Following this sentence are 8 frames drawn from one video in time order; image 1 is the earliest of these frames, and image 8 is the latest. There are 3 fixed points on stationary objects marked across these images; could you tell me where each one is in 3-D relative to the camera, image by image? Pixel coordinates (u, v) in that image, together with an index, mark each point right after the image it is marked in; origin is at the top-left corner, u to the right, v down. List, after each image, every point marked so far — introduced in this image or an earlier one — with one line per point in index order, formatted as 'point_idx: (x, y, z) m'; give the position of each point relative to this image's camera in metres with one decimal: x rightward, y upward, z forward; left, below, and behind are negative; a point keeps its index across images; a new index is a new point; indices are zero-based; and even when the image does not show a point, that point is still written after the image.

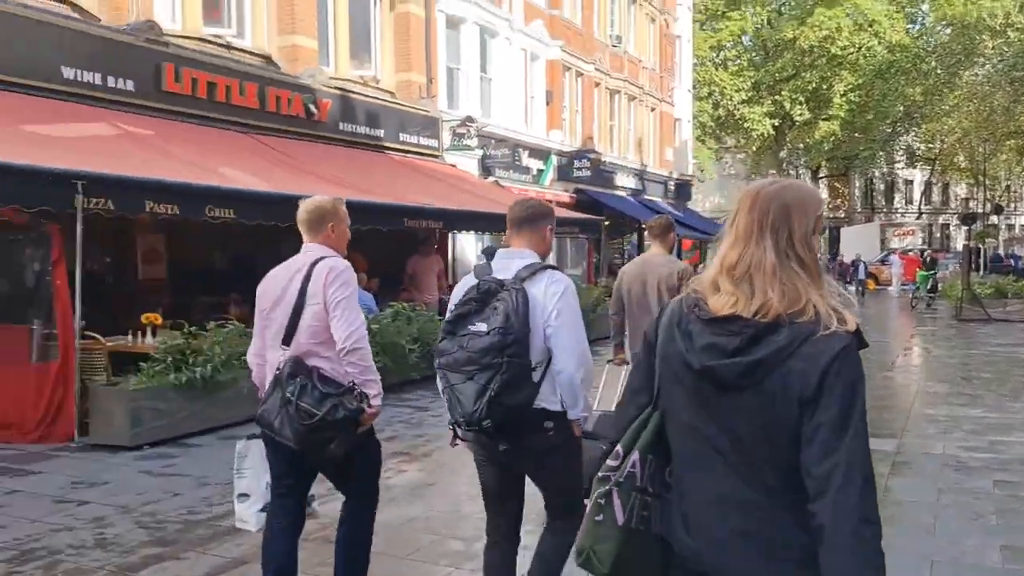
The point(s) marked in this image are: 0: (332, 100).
0: (-3.3, +3.5, +15.6) m
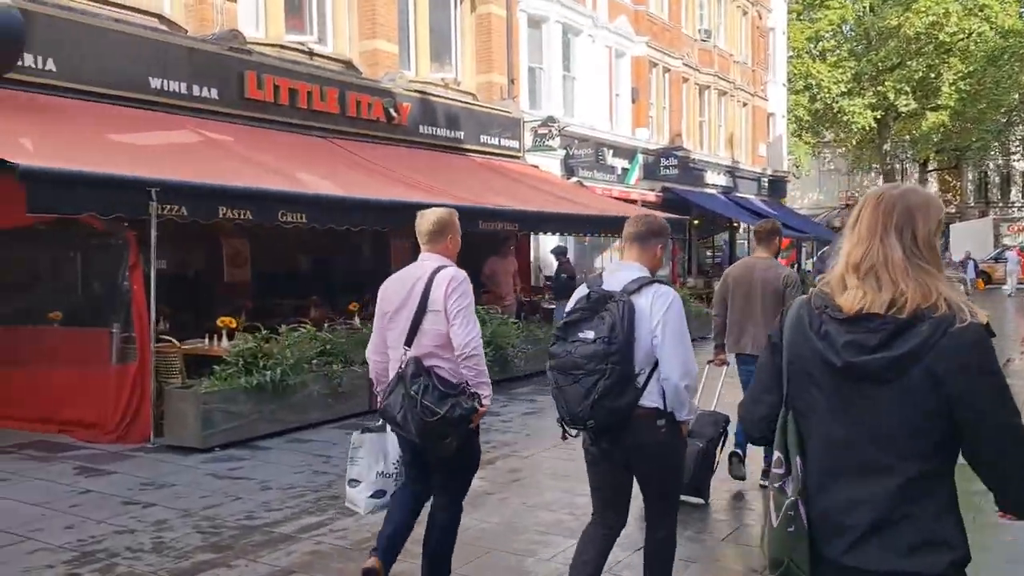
0: (-1.9, +3.4, +15.7) m
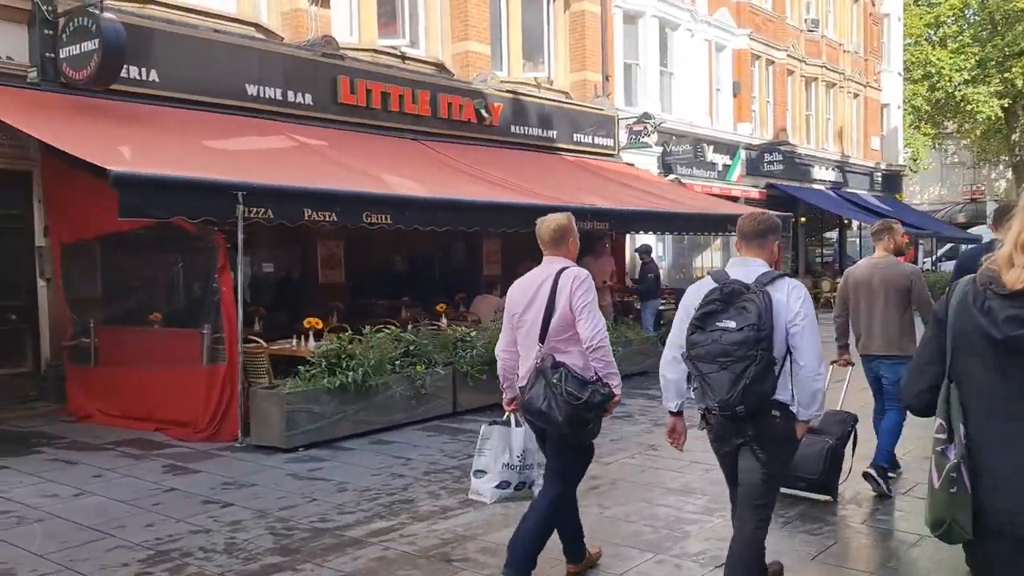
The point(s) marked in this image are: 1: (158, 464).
0: (-0.2, +3.4, +15.6) m
1: (-2.8, -1.4, +6.7) m
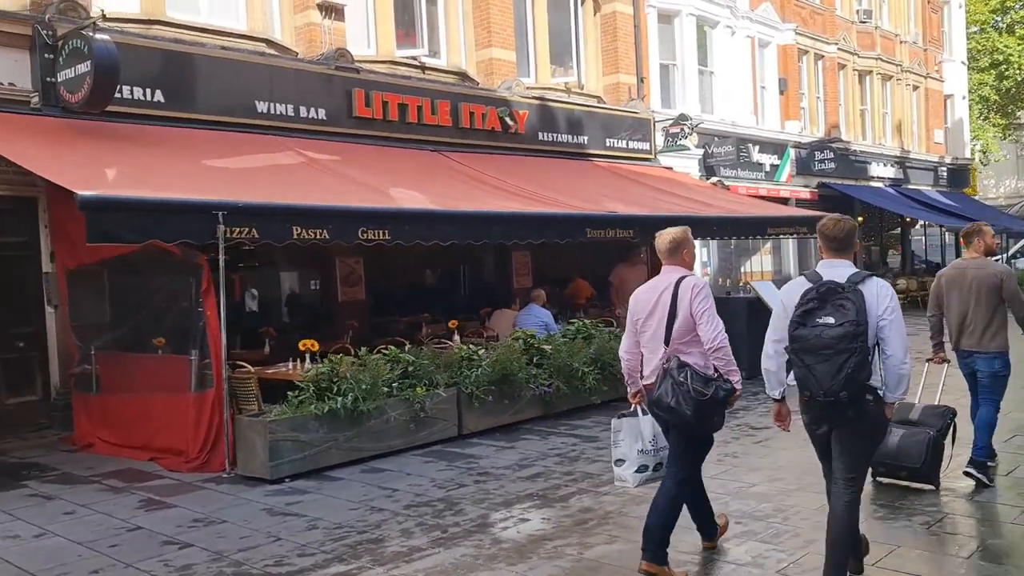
0: (+0.3, +3.2, +15.2) m
1: (-2.8, -1.6, +6.4) m
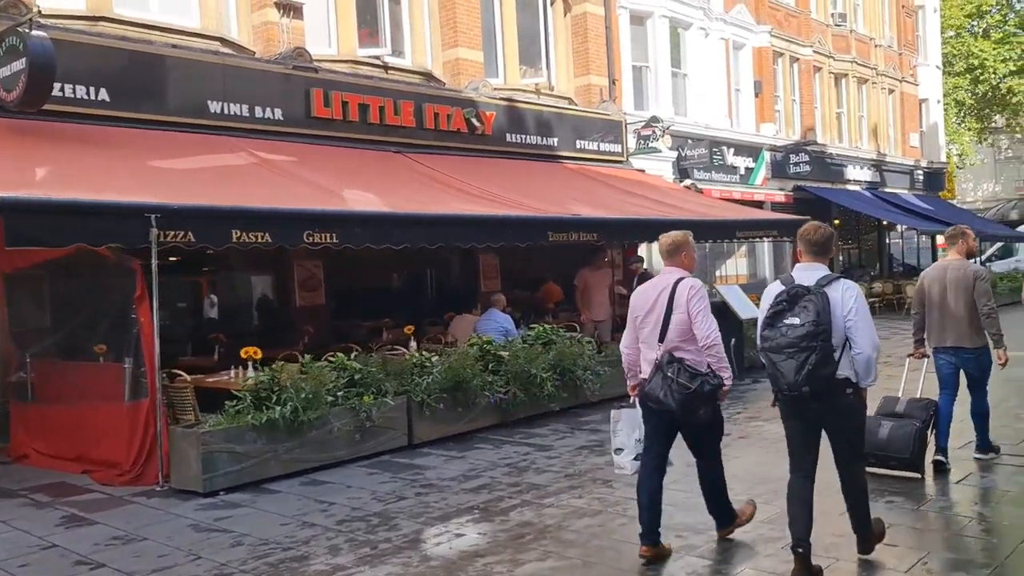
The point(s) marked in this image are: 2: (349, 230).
0: (-0.3, +3.1, +15.0) m
1: (-3.3, -1.6, +6.1) m
2: (-1.6, +0.6, +8.3) m
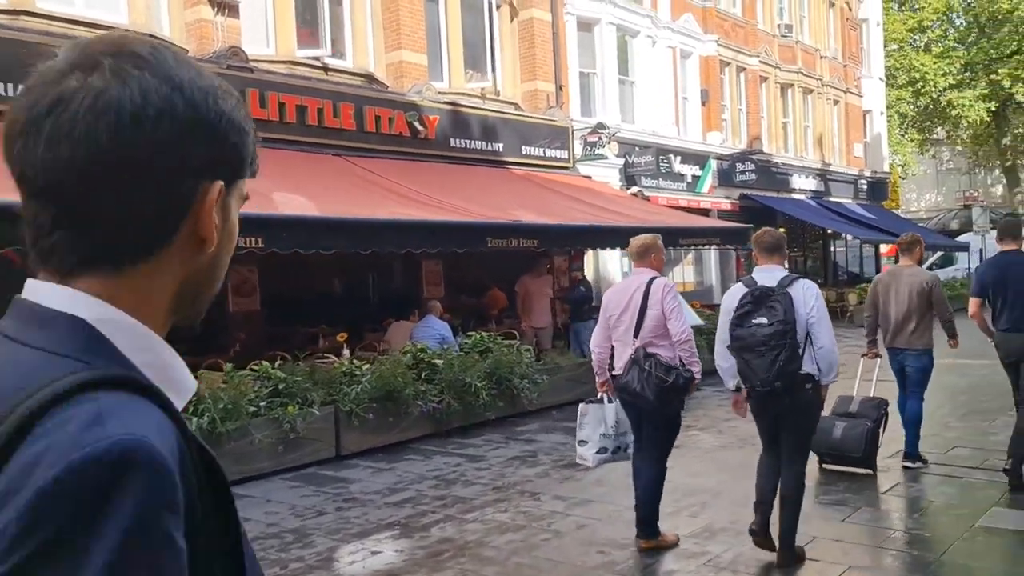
0: (-1.2, +3.0, +14.8) m
1: (-3.8, -1.7, +5.8) m
2: (-2.2, +0.5, +8.1) m
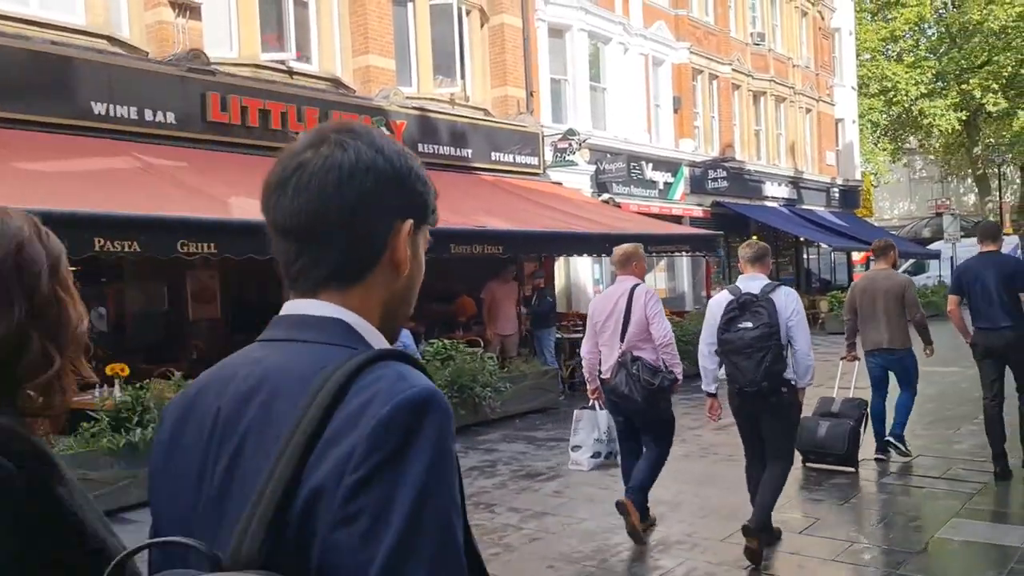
0: (-1.8, +2.9, +14.6) m
1: (-4.1, -1.7, +5.5) m
2: (-2.6, +0.5, +7.9) m
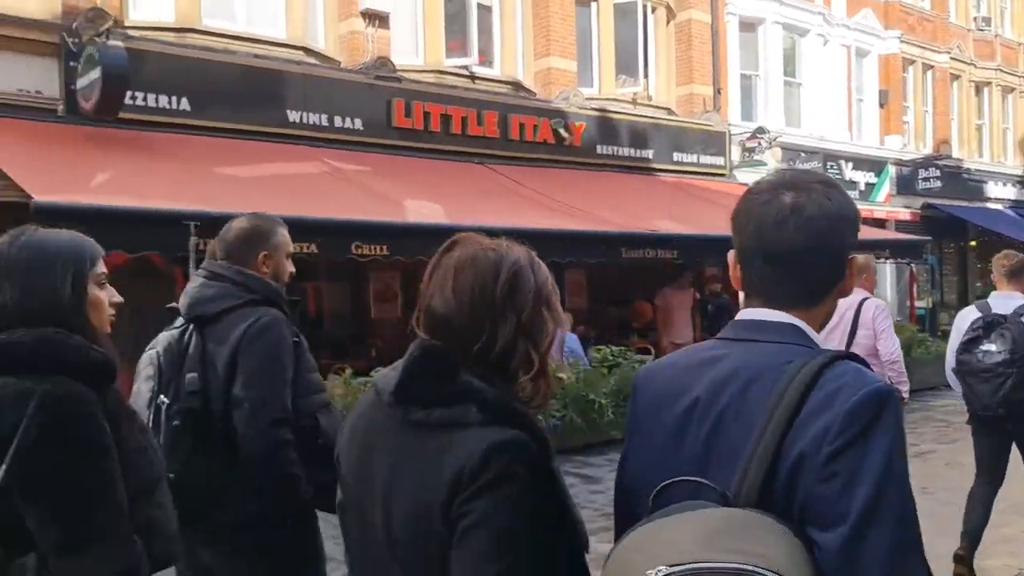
0: (+1.3, +2.8, +14.5) m
1: (-3.1, -1.7, +6.1) m
2: (-1.0, +0.4, +8.1) m
